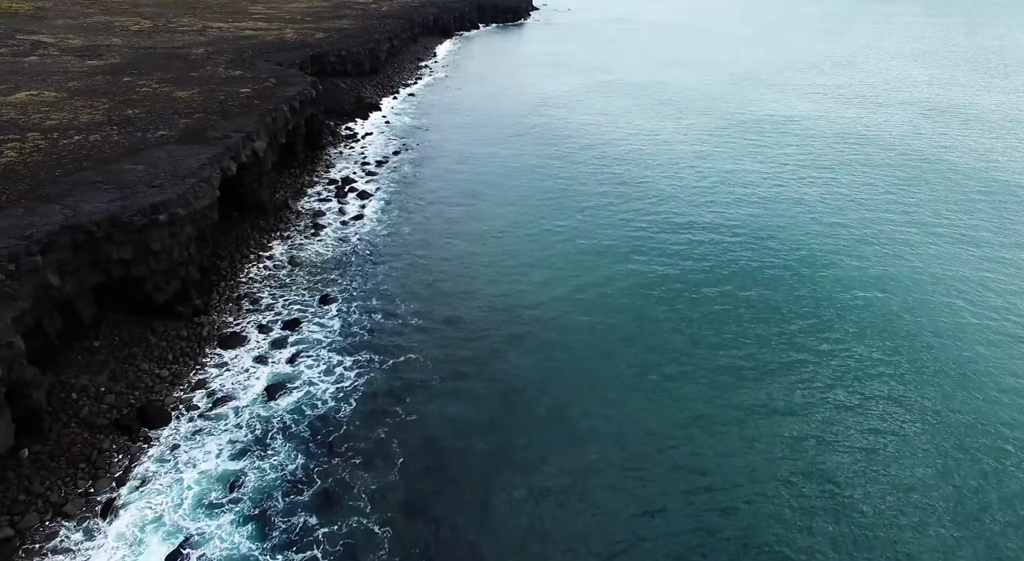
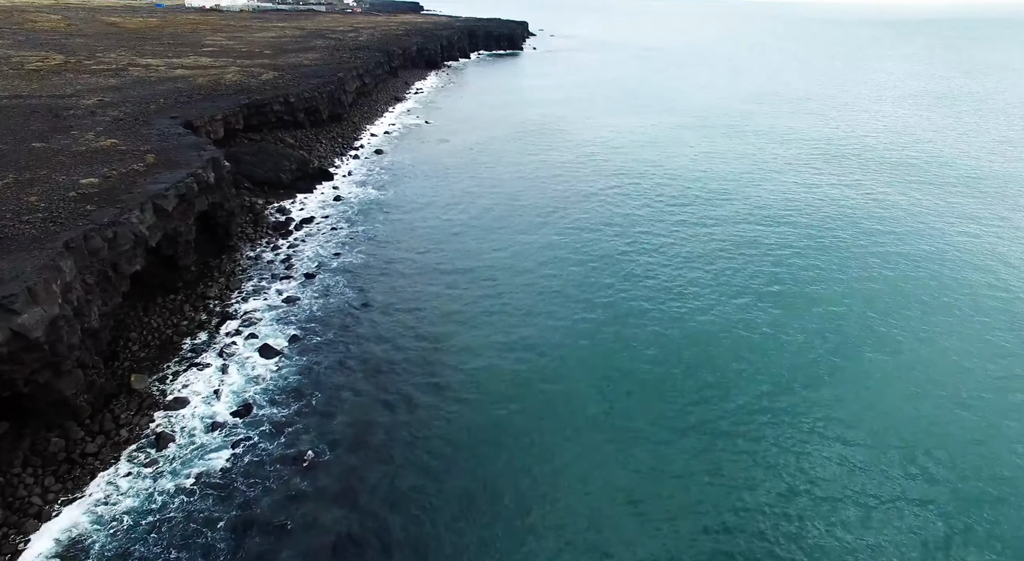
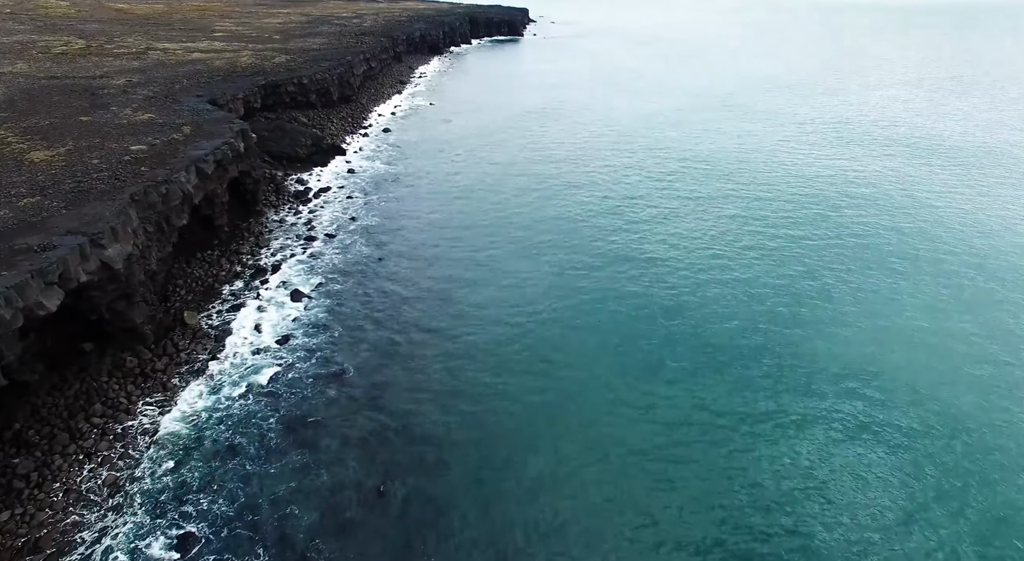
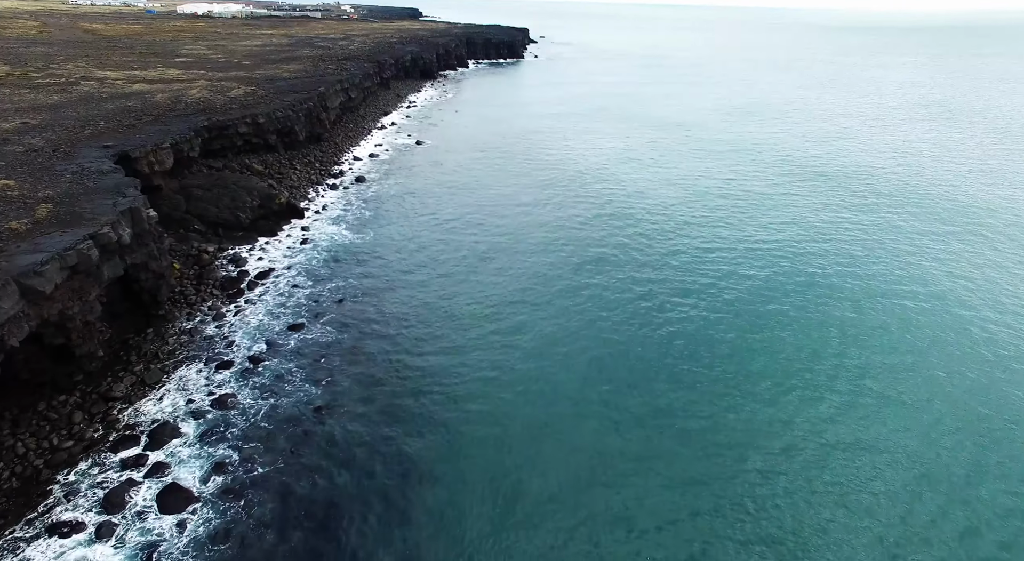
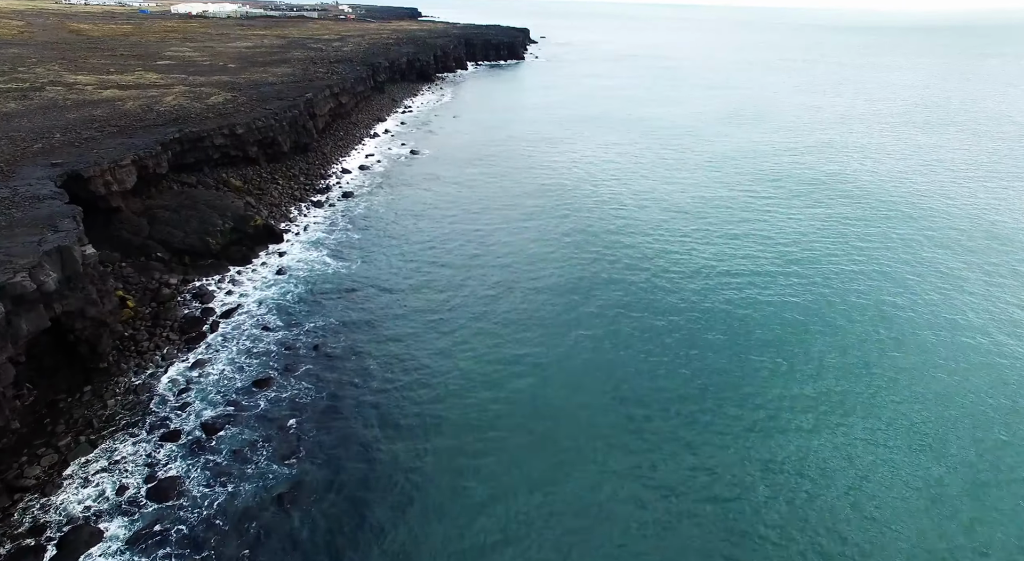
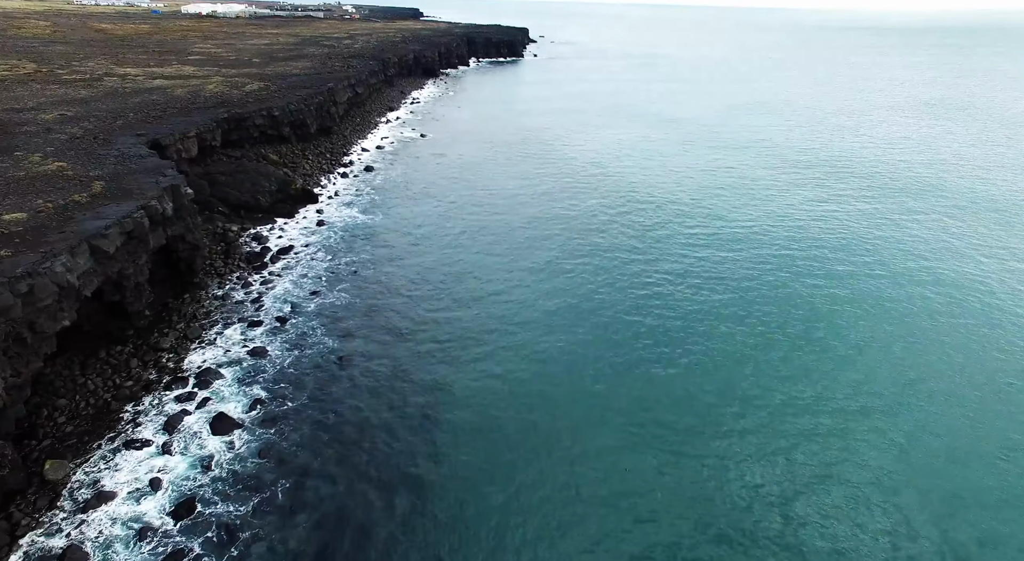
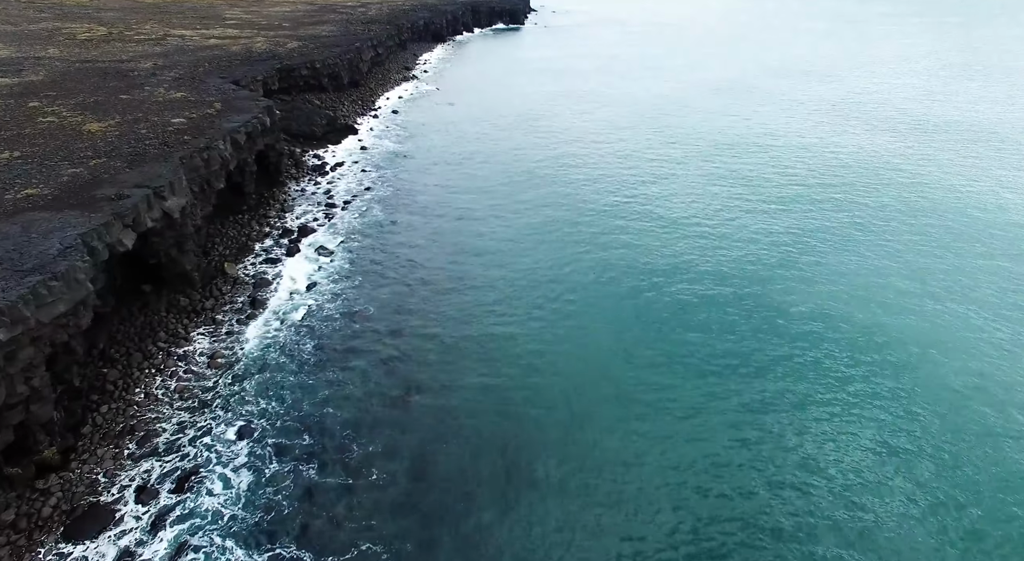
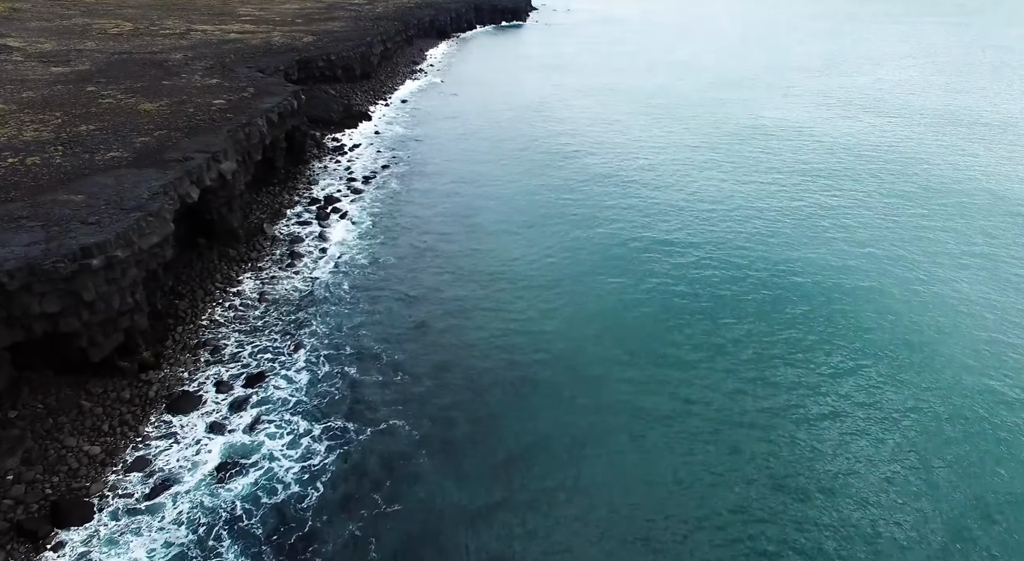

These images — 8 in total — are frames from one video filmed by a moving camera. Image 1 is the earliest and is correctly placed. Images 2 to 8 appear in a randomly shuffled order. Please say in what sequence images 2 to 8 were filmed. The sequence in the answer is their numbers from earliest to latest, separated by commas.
8, 7, 3, 2, 6, 4, 5
